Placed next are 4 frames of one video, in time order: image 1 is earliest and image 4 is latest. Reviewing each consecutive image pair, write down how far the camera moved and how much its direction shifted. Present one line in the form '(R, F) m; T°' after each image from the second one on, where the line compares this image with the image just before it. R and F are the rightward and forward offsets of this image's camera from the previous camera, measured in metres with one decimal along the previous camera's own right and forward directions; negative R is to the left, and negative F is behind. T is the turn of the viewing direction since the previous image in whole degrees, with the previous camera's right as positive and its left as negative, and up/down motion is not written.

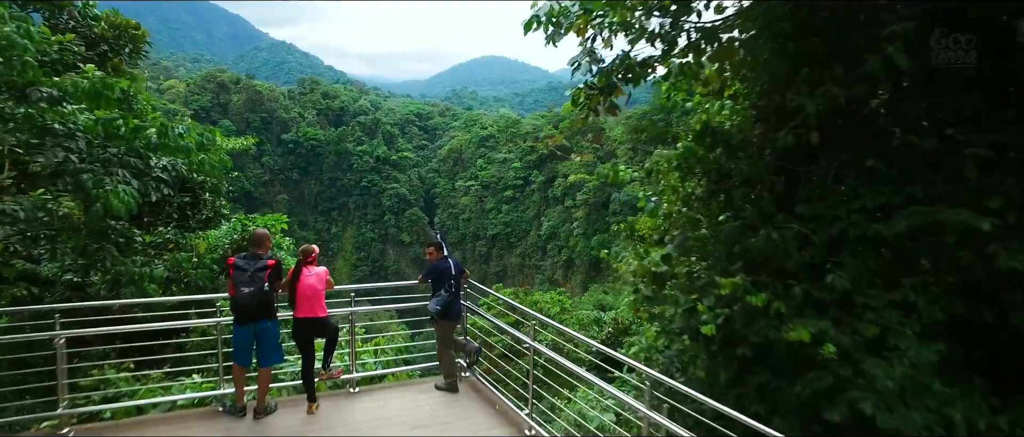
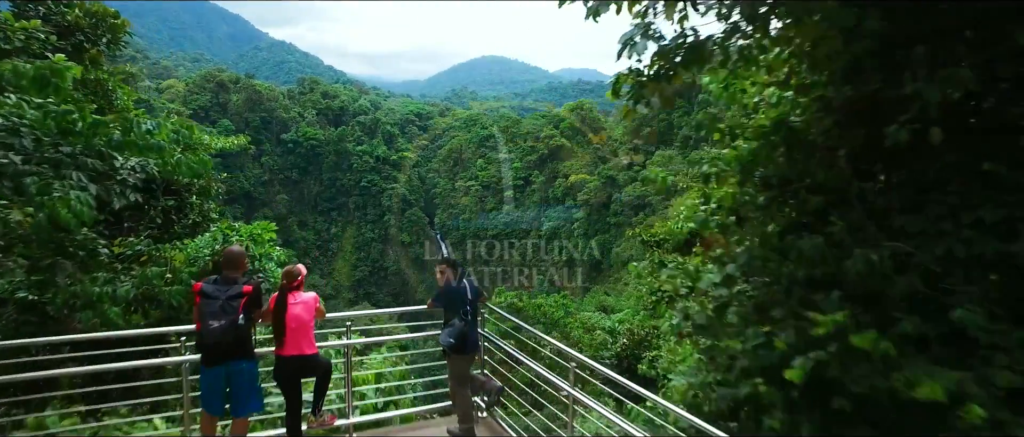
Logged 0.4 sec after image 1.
(0.0, +0.1) m; 0°
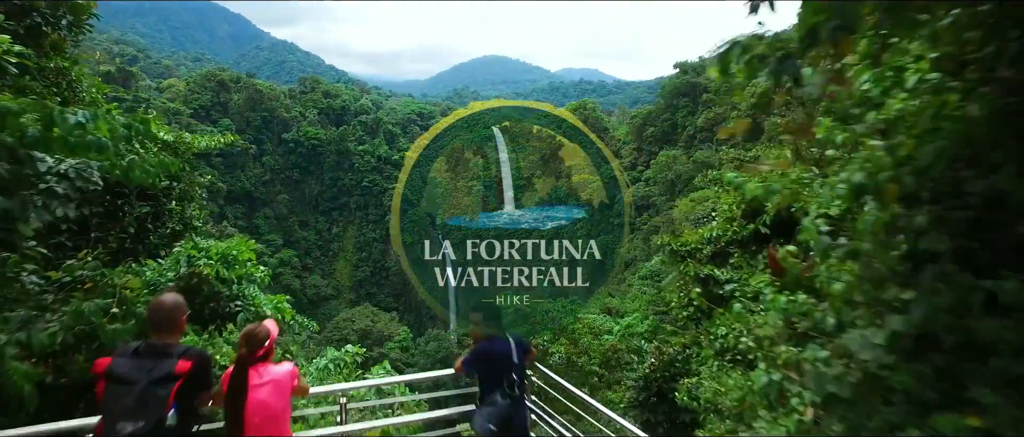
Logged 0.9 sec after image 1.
(0.0, +0.2) m; 0°
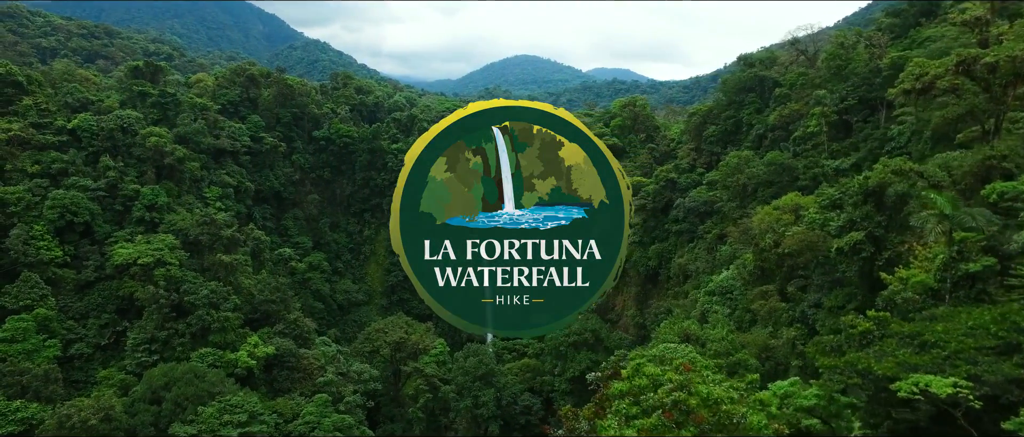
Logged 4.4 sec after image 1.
(-0.6, +1.7) m; -3°
